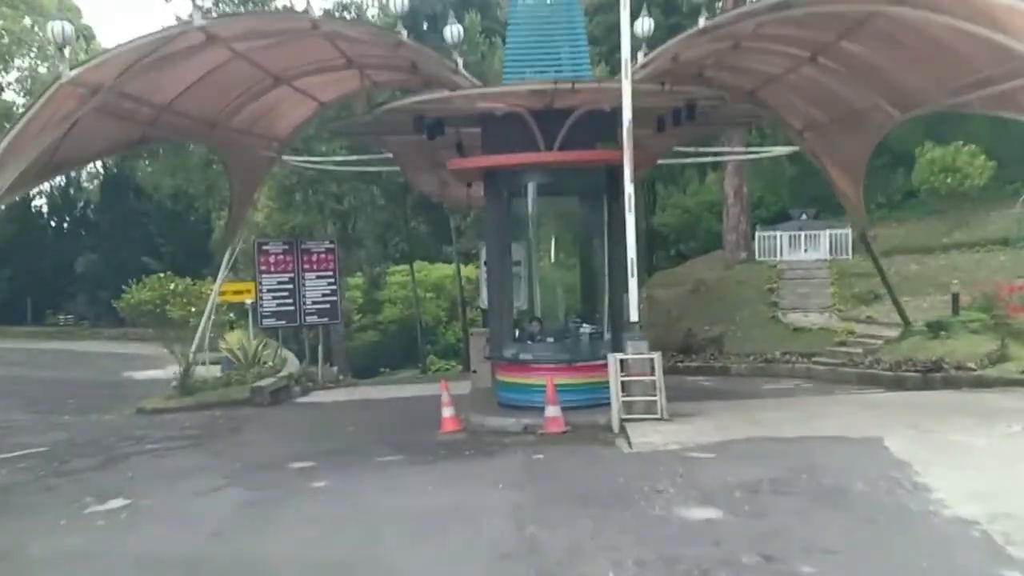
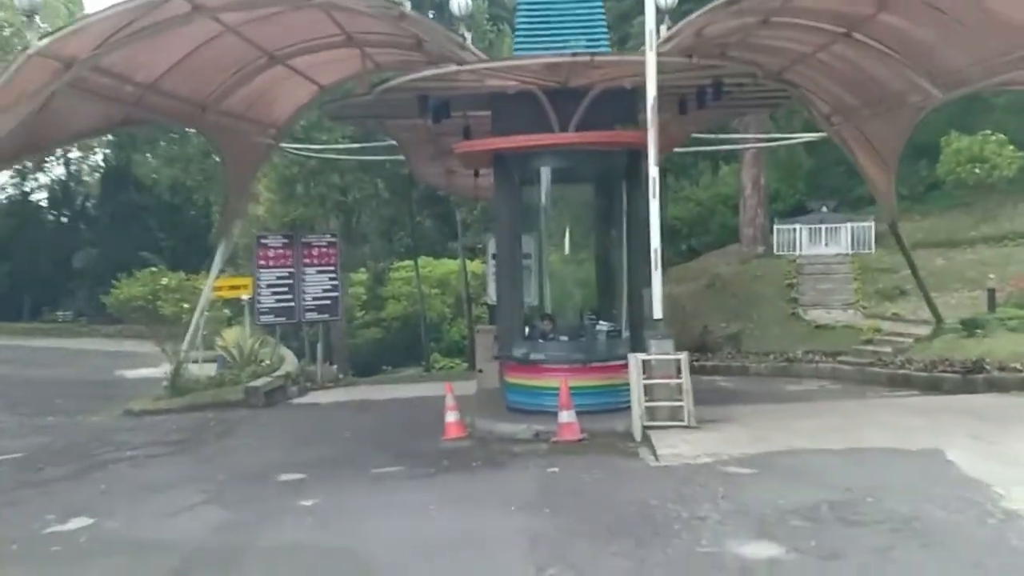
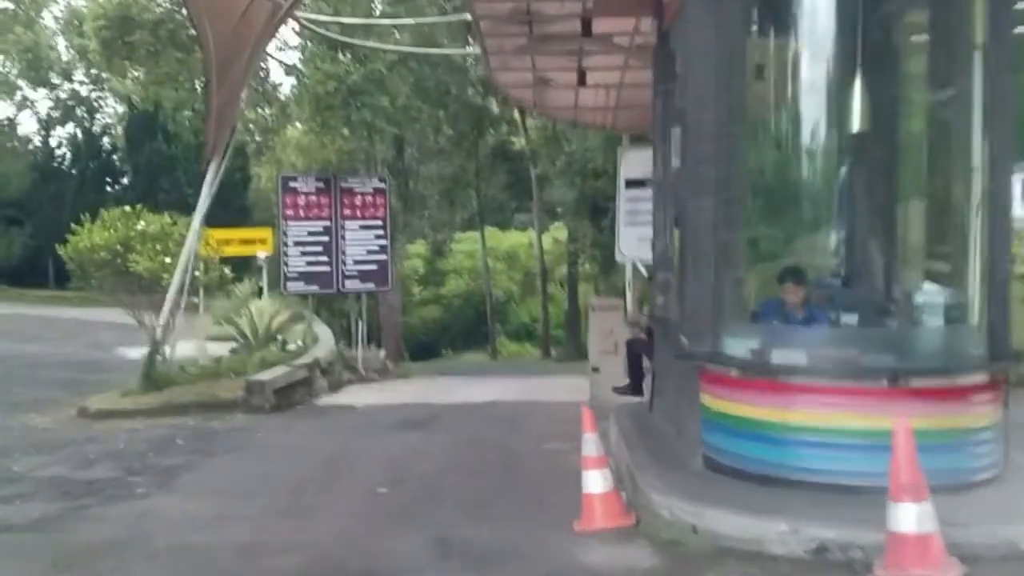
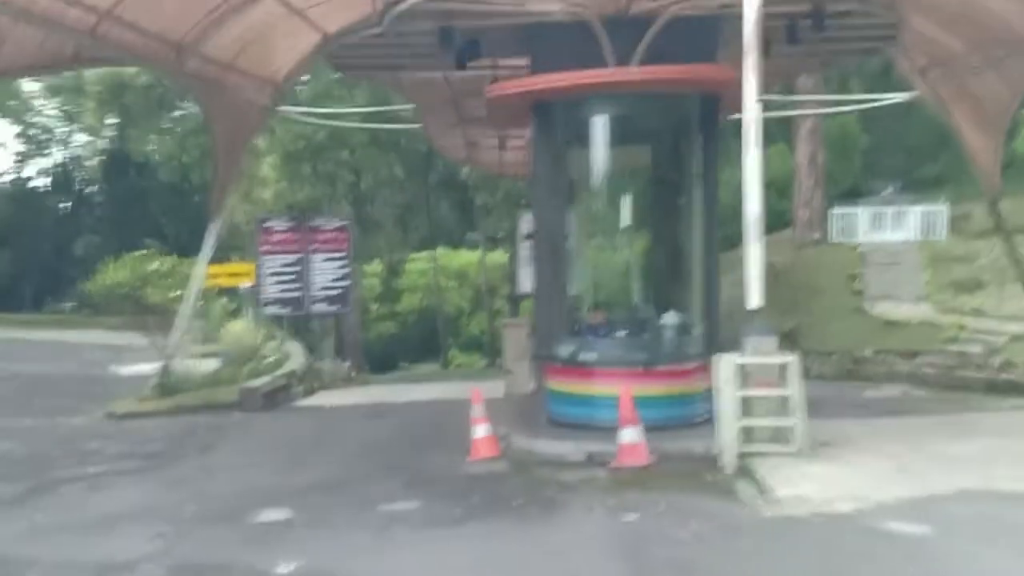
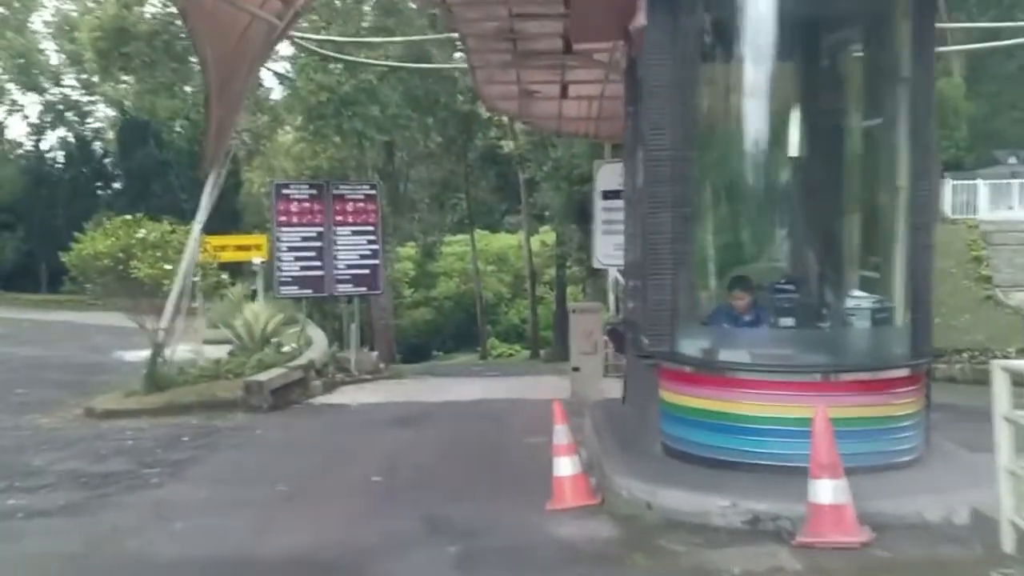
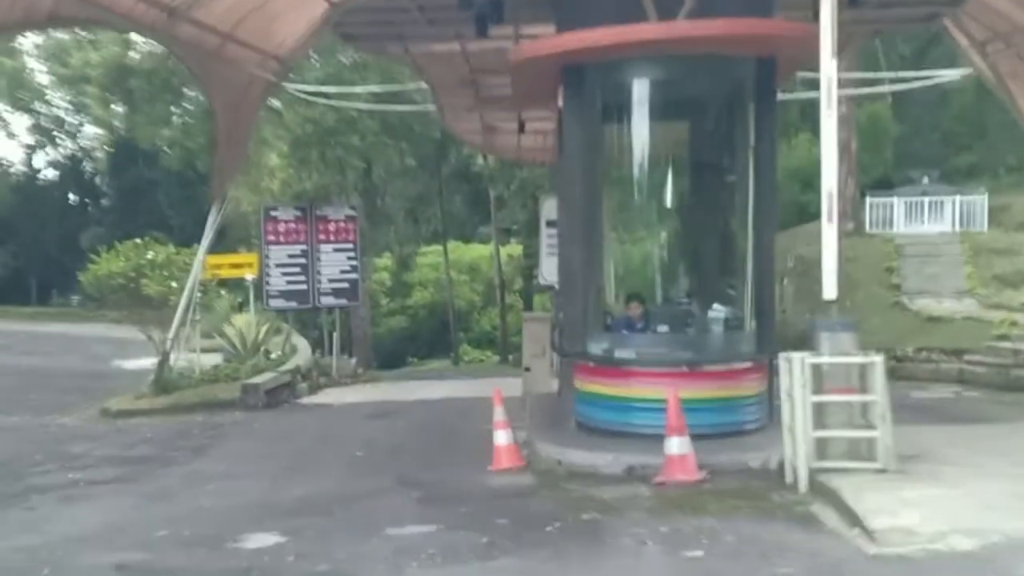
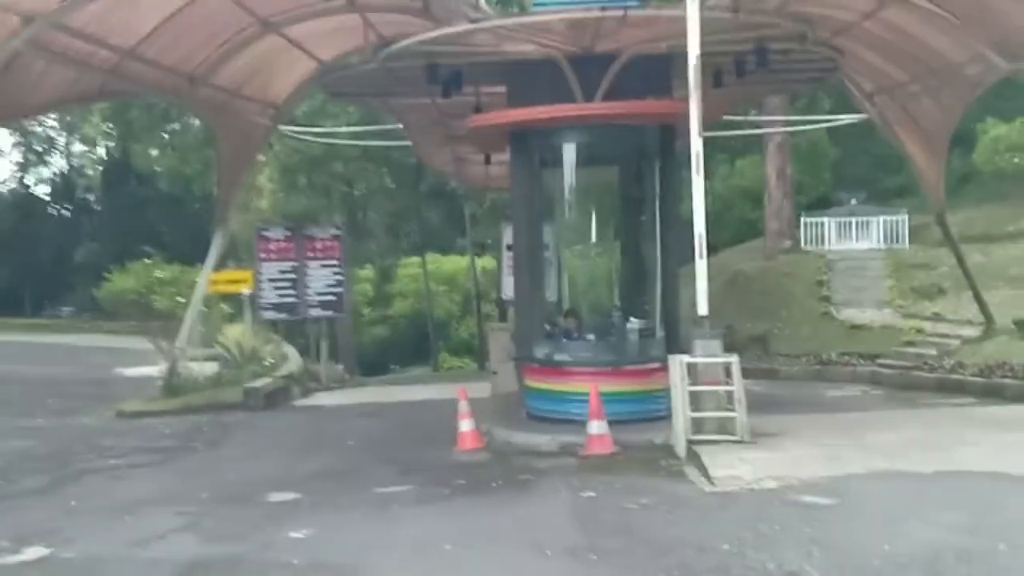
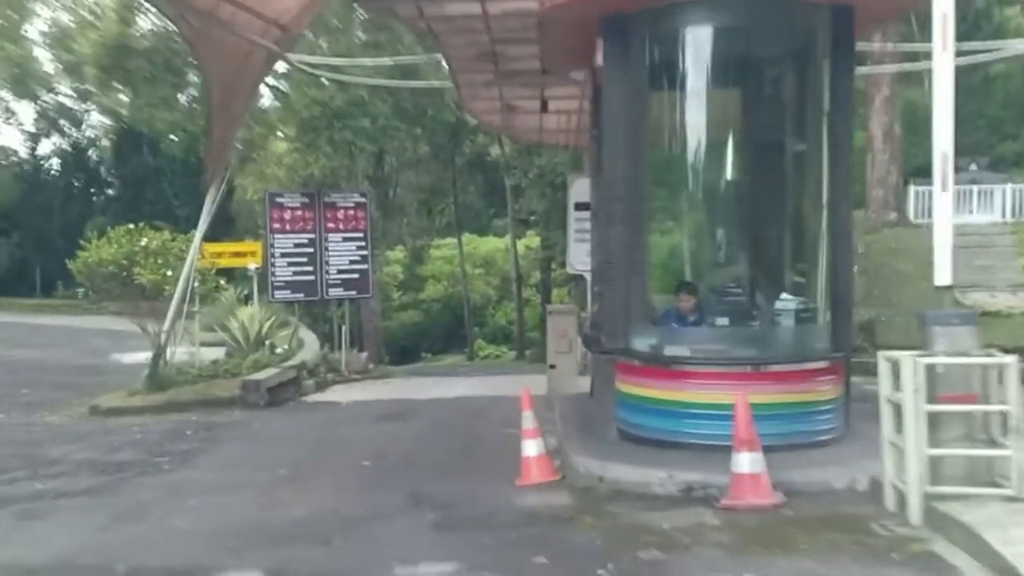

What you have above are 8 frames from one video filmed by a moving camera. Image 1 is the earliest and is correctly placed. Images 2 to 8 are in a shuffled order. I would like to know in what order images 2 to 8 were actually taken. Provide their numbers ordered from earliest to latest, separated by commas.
2, 7, 4, 6, 8, 5, 3
